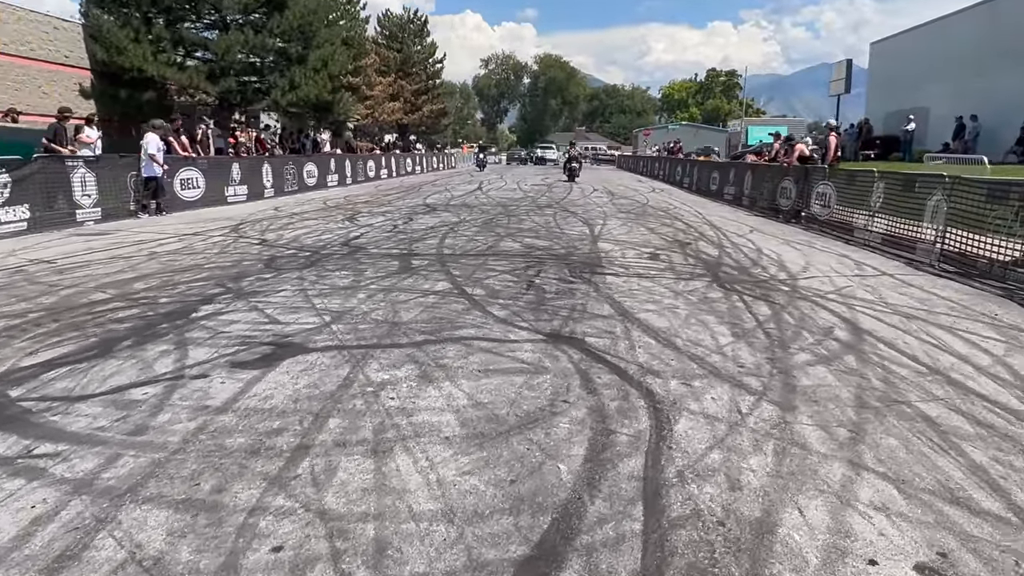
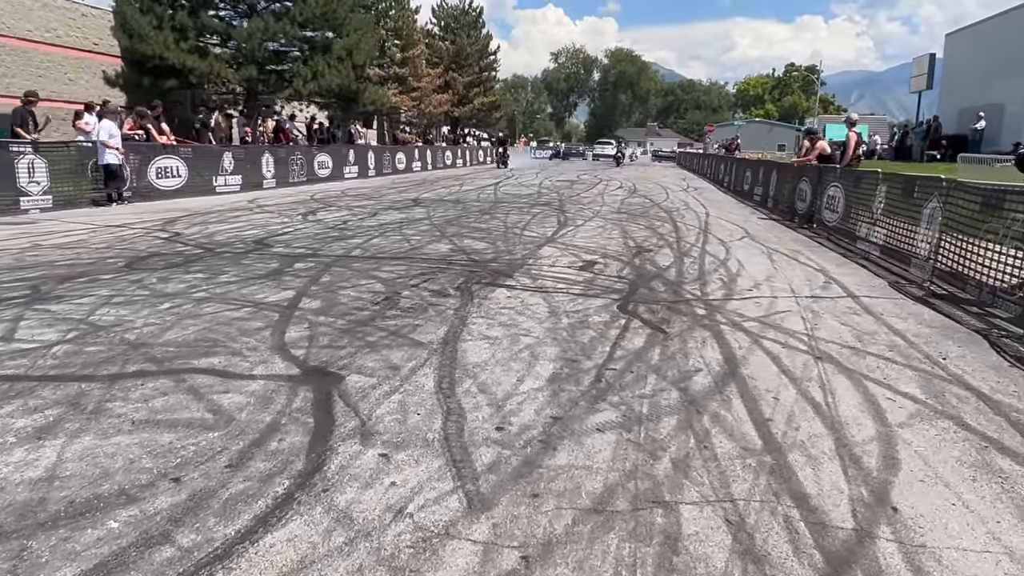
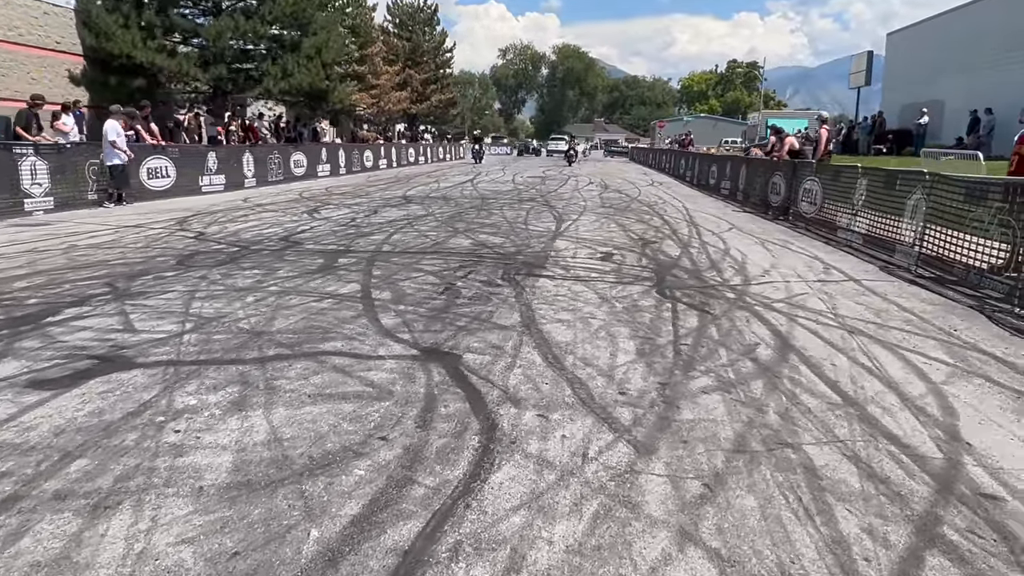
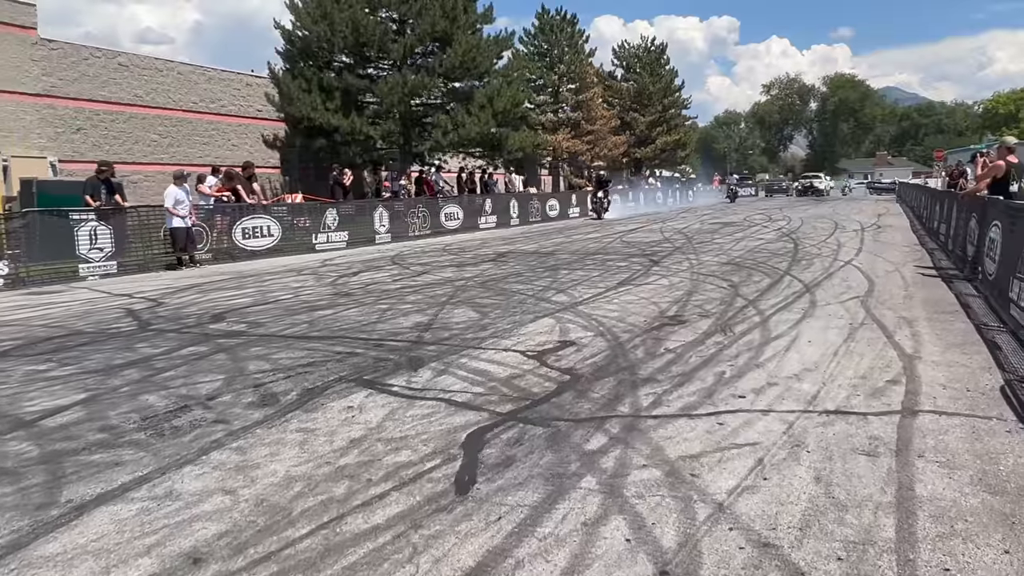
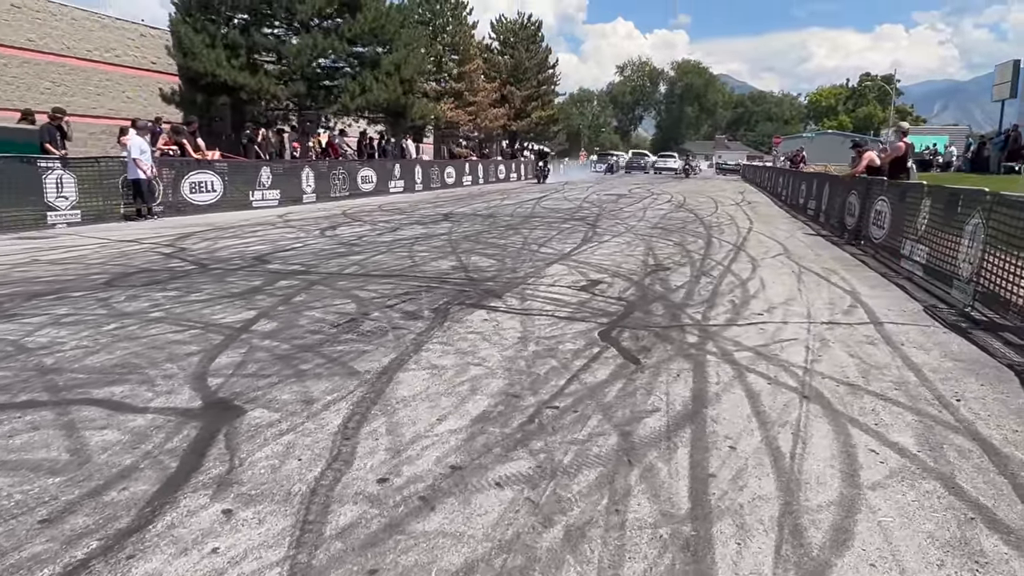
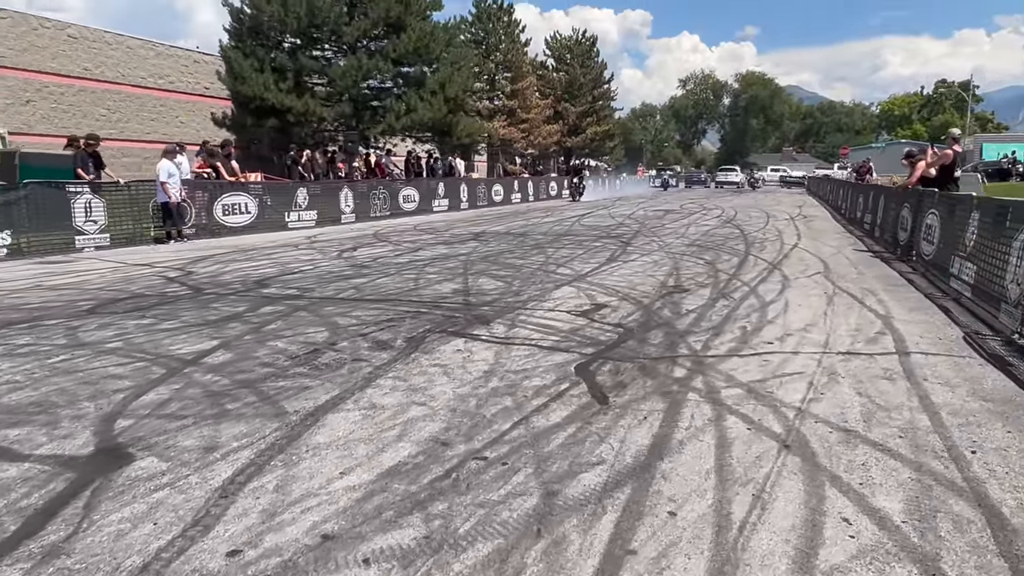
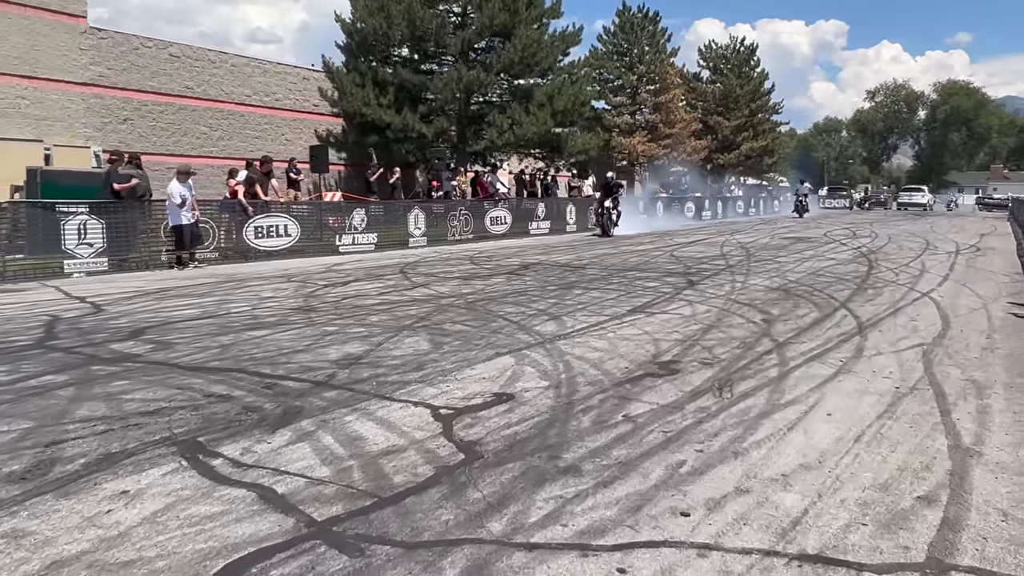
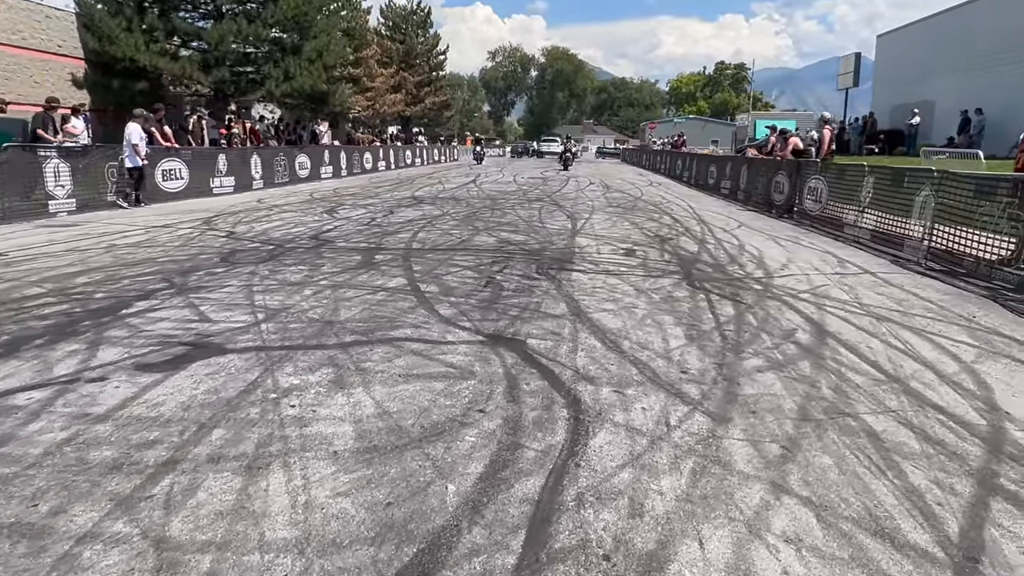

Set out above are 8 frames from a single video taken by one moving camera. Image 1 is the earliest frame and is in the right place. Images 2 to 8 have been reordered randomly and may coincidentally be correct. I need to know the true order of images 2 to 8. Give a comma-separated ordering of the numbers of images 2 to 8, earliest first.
8, 3, 2, 5, 6, 4, 7
